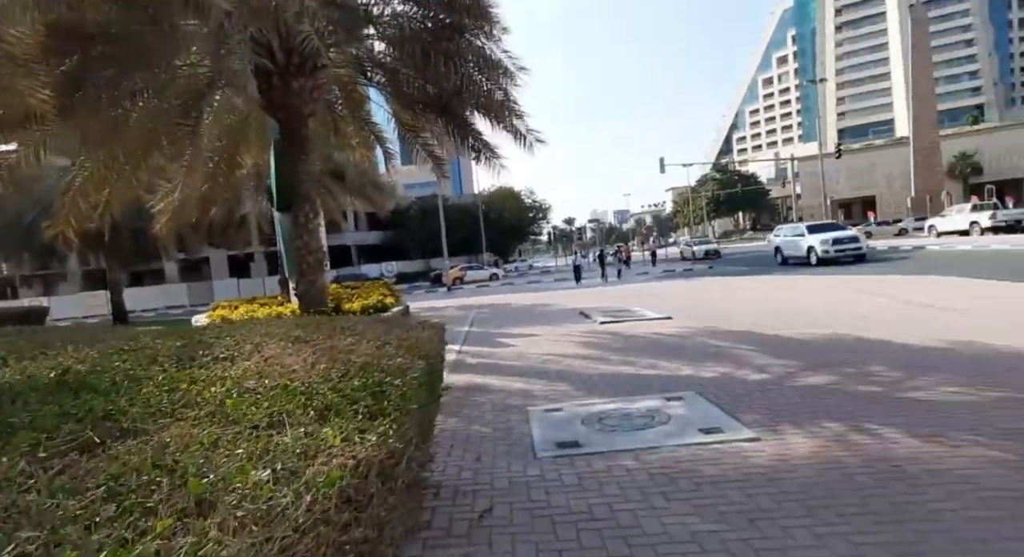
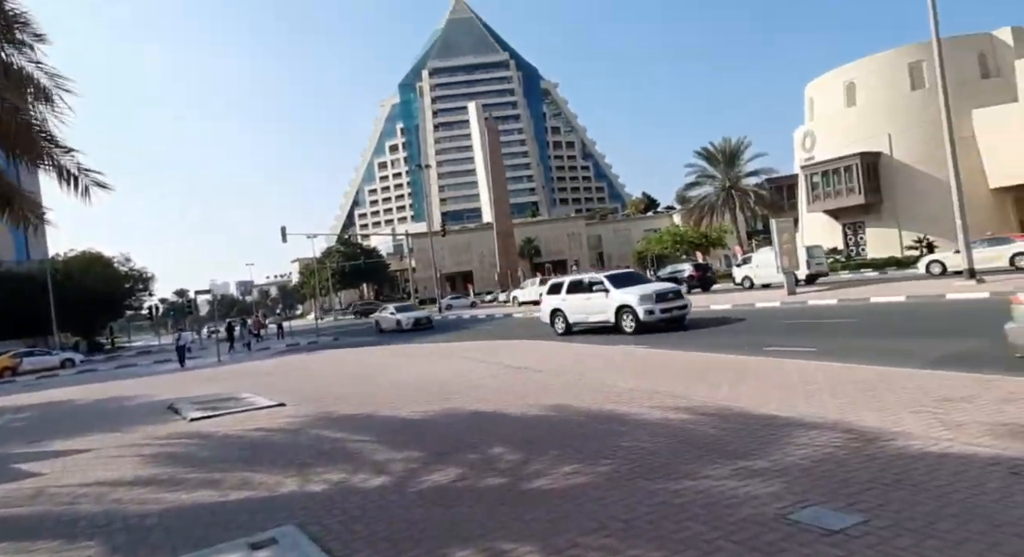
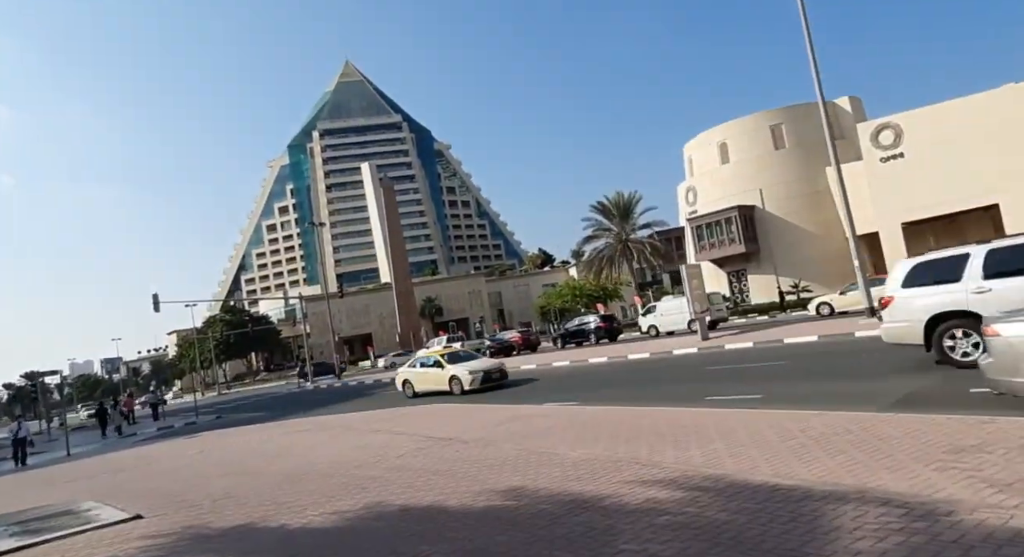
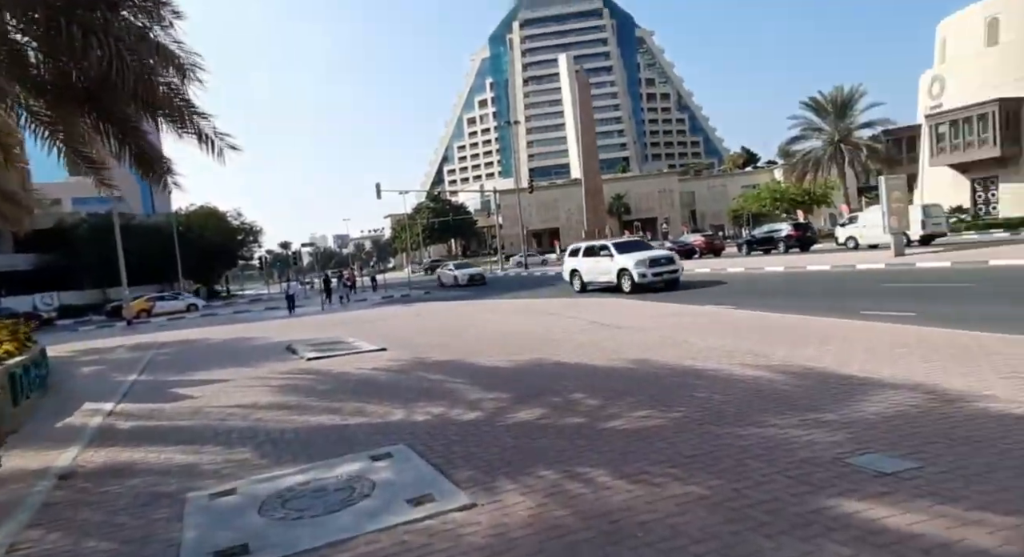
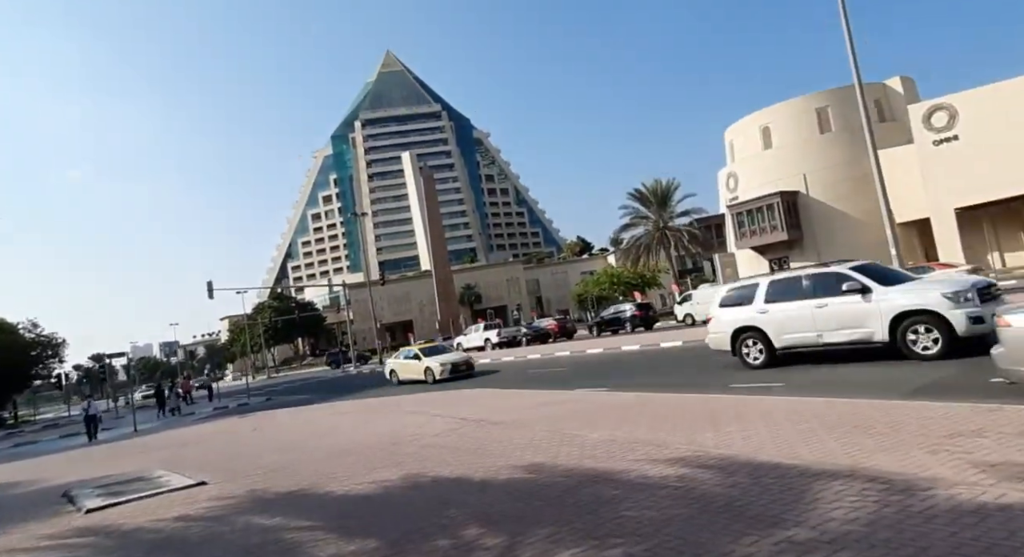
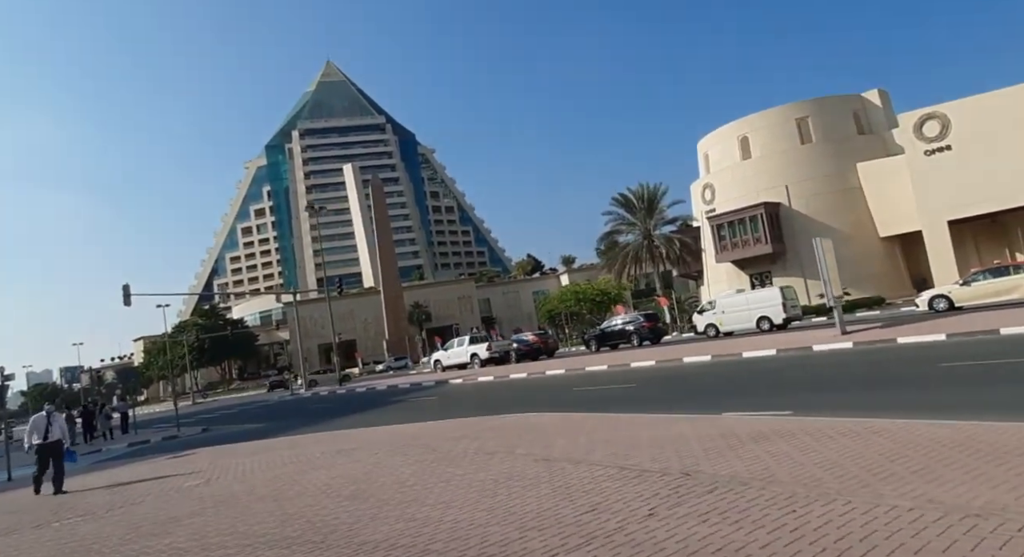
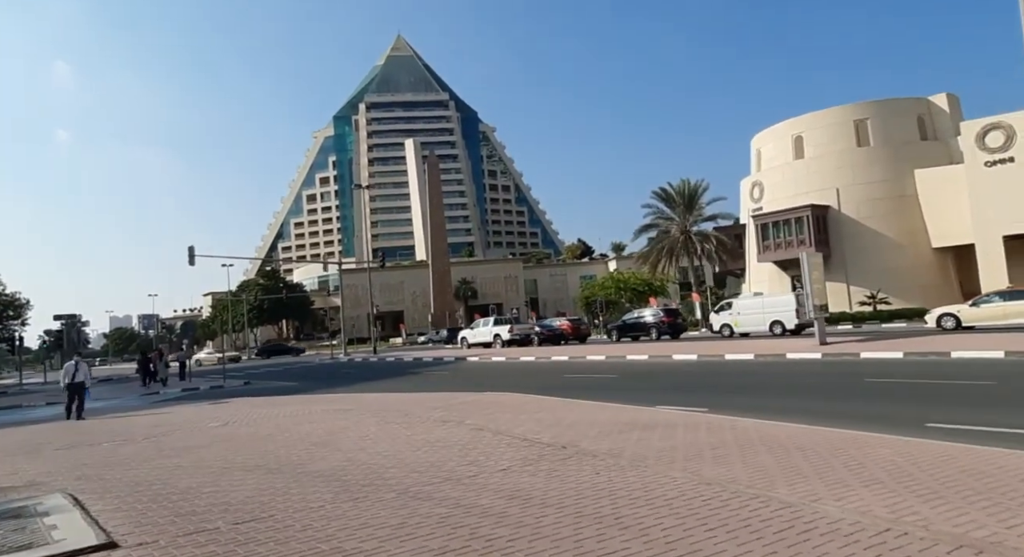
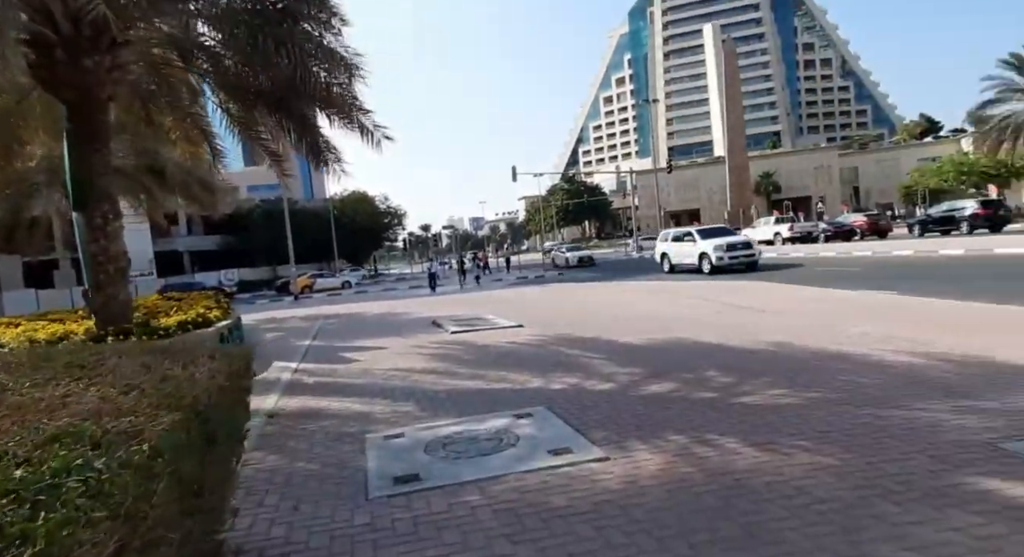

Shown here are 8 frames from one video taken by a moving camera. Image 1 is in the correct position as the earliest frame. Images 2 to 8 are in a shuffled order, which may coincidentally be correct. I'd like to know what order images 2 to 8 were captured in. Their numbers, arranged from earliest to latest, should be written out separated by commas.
8, 4, 2, 5, 3, 7, 6
